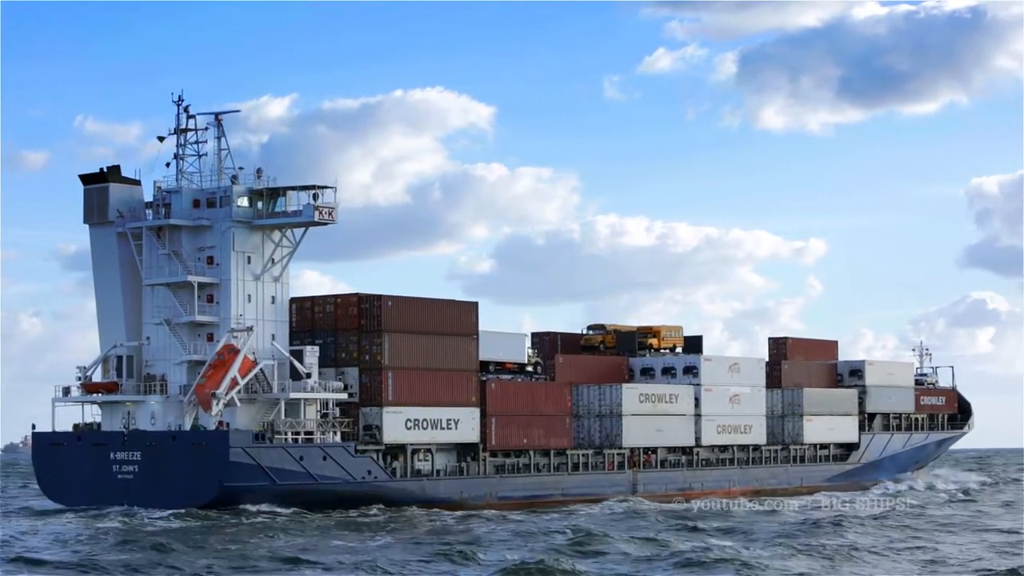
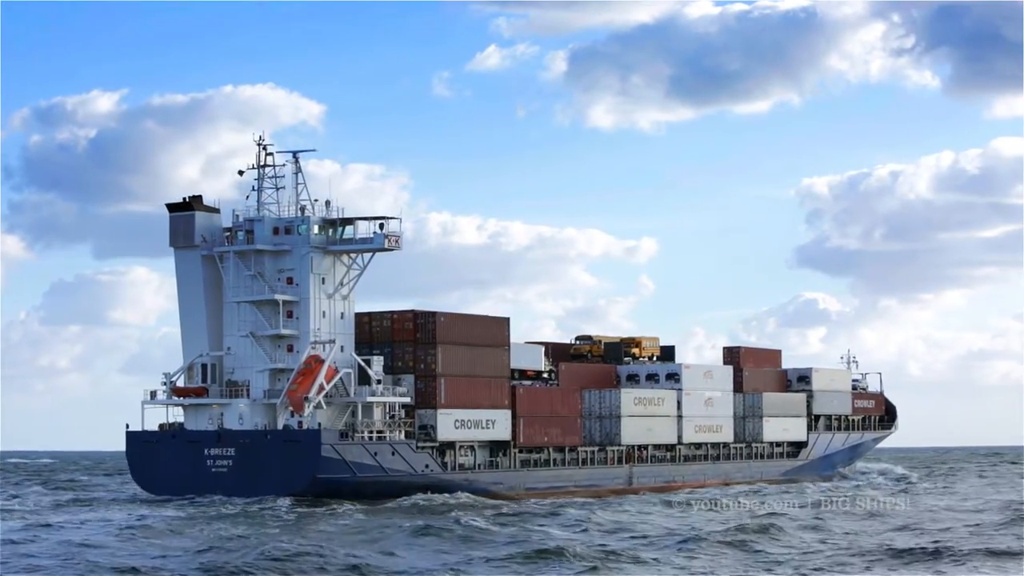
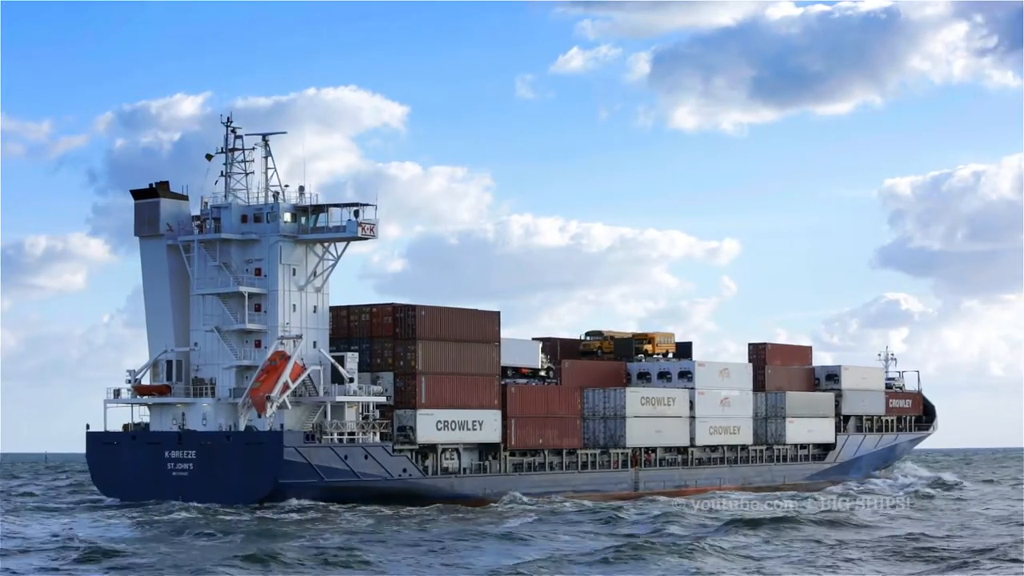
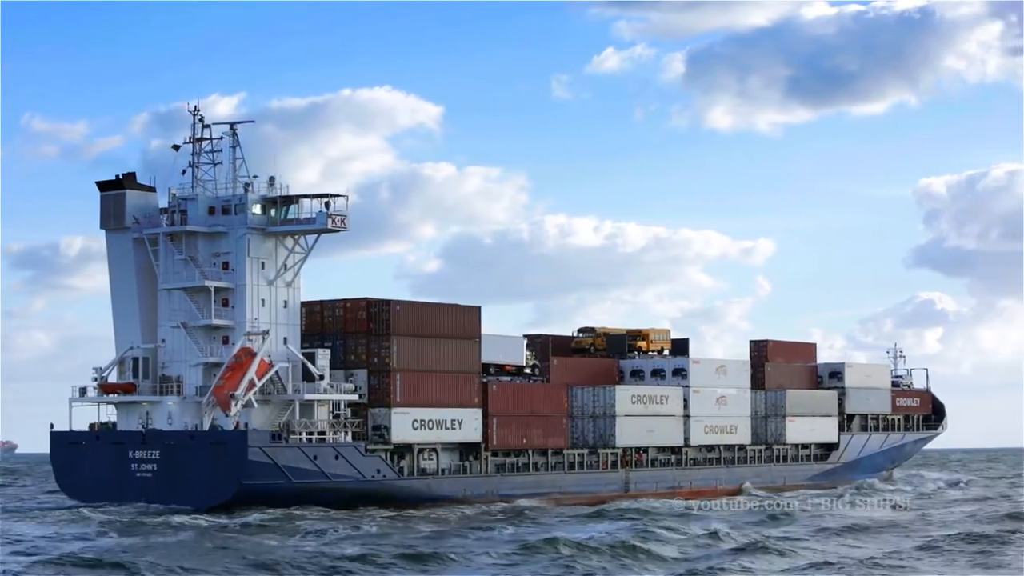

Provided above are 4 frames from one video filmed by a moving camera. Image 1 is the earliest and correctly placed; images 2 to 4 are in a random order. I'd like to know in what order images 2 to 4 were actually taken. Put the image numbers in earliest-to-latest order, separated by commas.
4, 3, 2
